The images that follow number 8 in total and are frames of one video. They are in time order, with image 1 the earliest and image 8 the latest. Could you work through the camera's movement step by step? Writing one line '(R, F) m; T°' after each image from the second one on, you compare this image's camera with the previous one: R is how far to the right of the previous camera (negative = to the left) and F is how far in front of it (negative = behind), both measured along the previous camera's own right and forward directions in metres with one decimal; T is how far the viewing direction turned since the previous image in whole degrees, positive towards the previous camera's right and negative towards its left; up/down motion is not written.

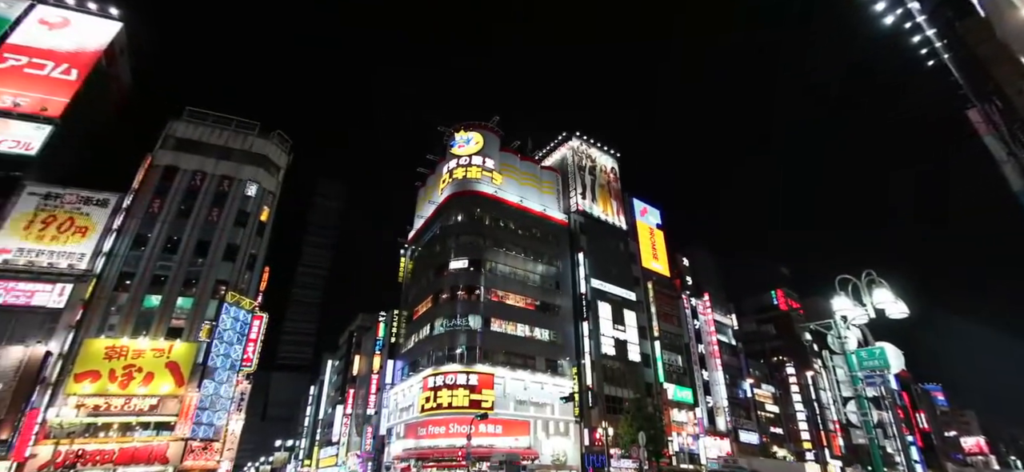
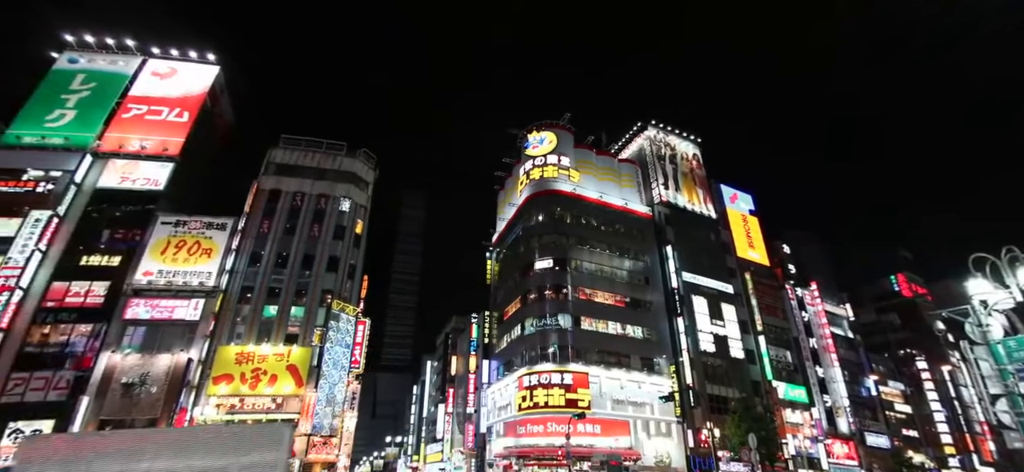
(-0.7, +0.3) m; -9°
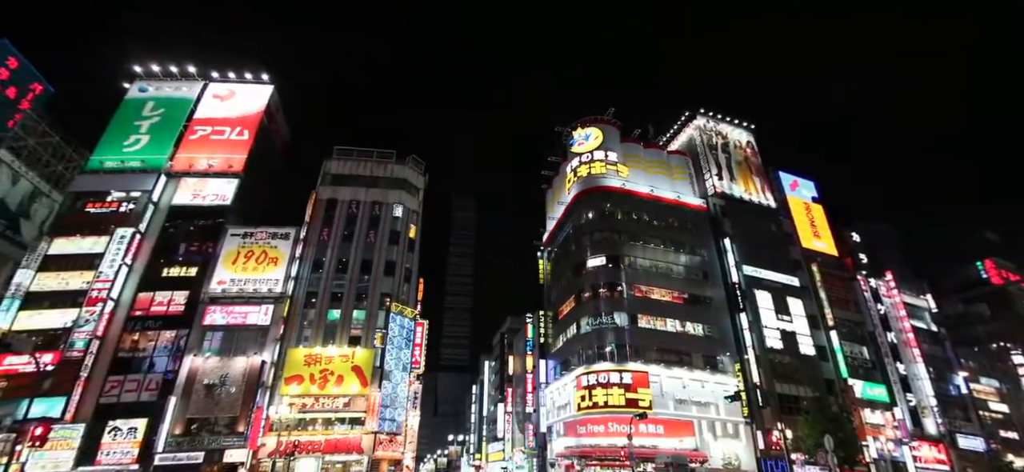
(-0.4, +0.1) m; -6°
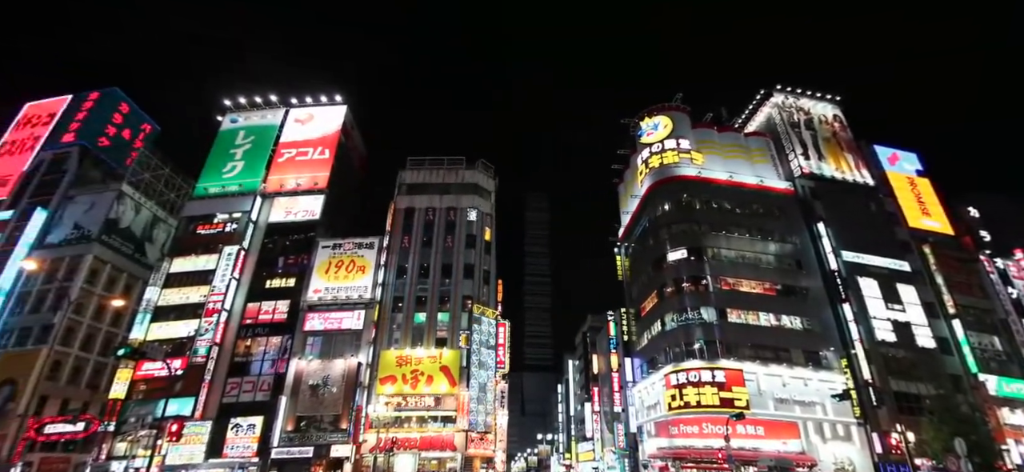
(-0.5, +0.1) m; -8°
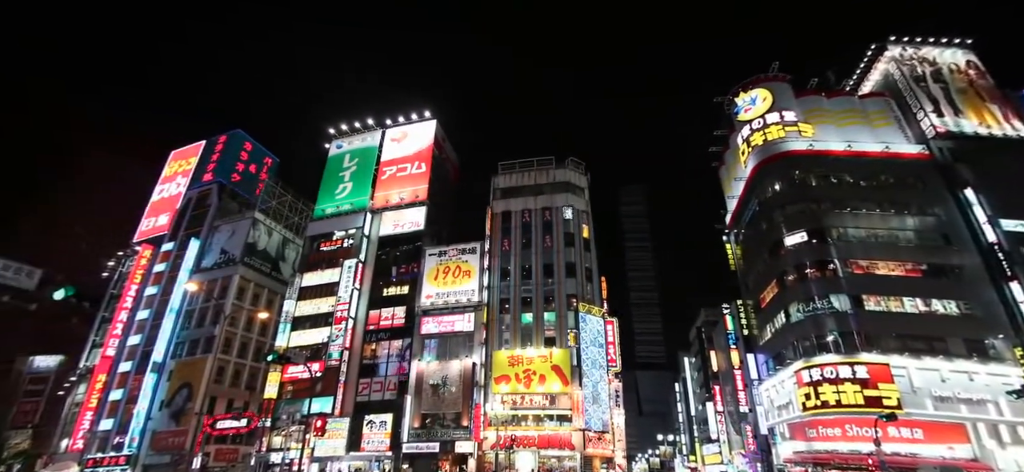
(-0.5, +0.1) m; -11°
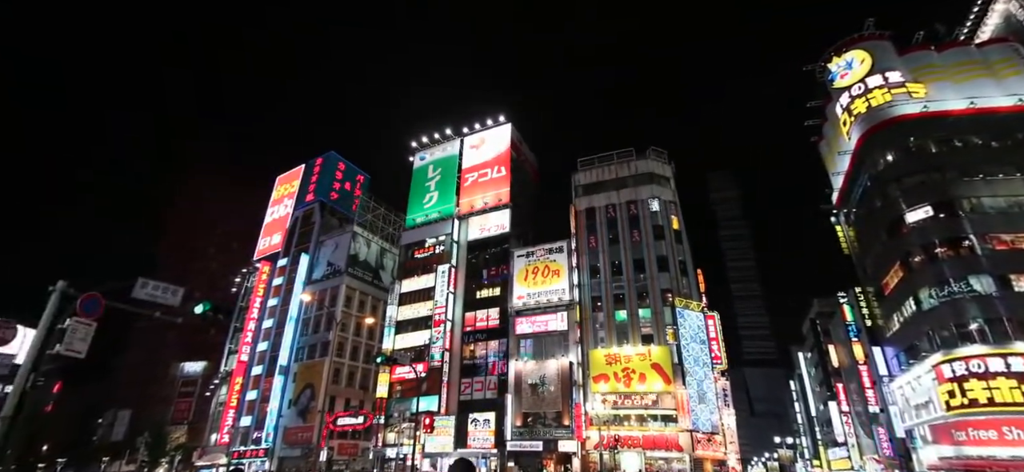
(-0.3, 0.0) m; -10°
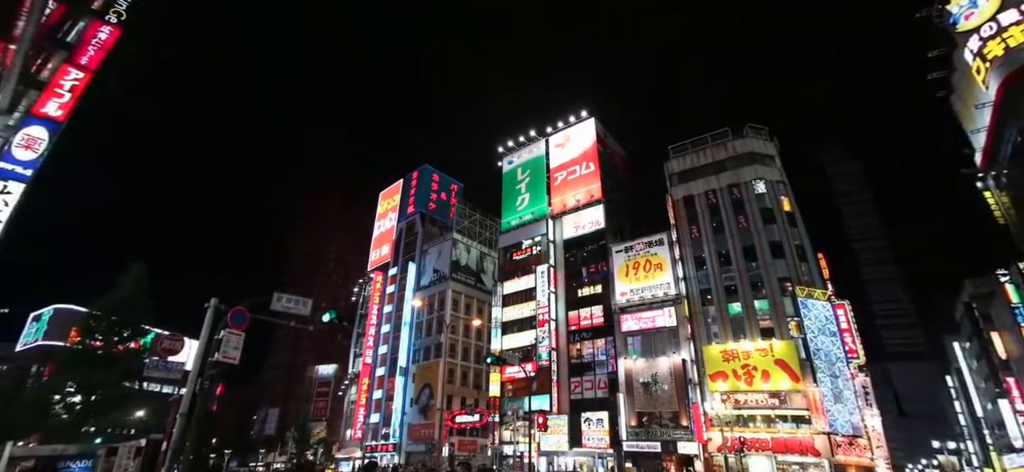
(-0.4, 0.0) m; -11°
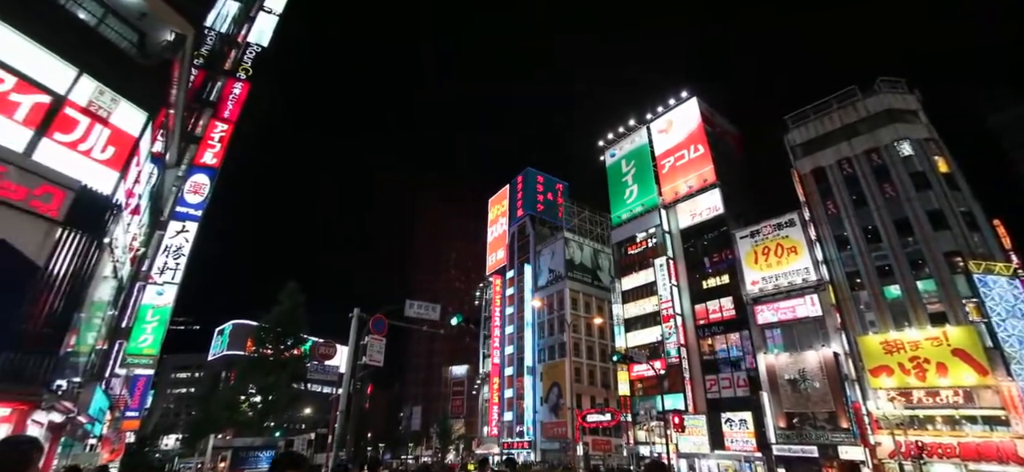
(-0.5, -0.1) m; -13°
